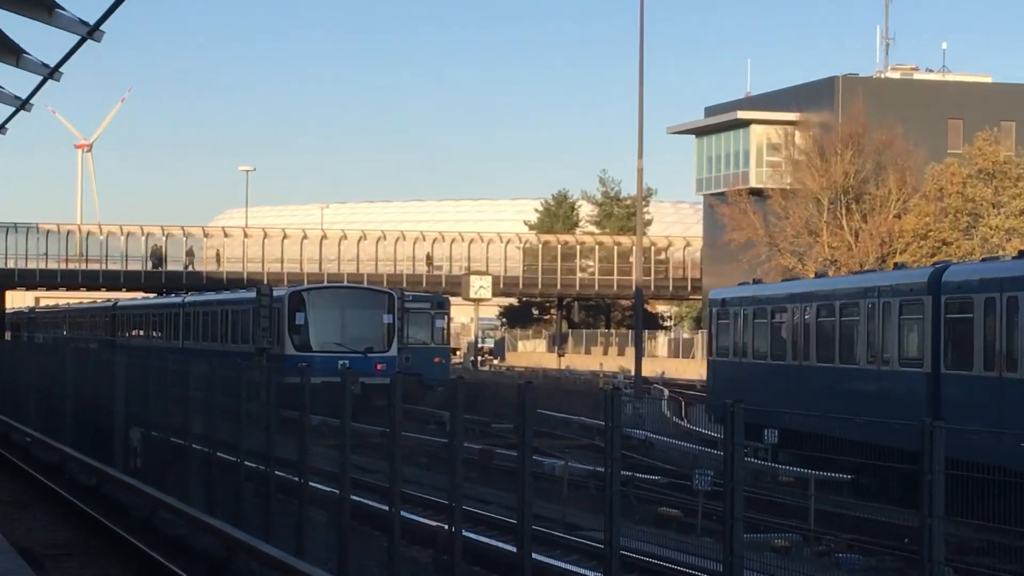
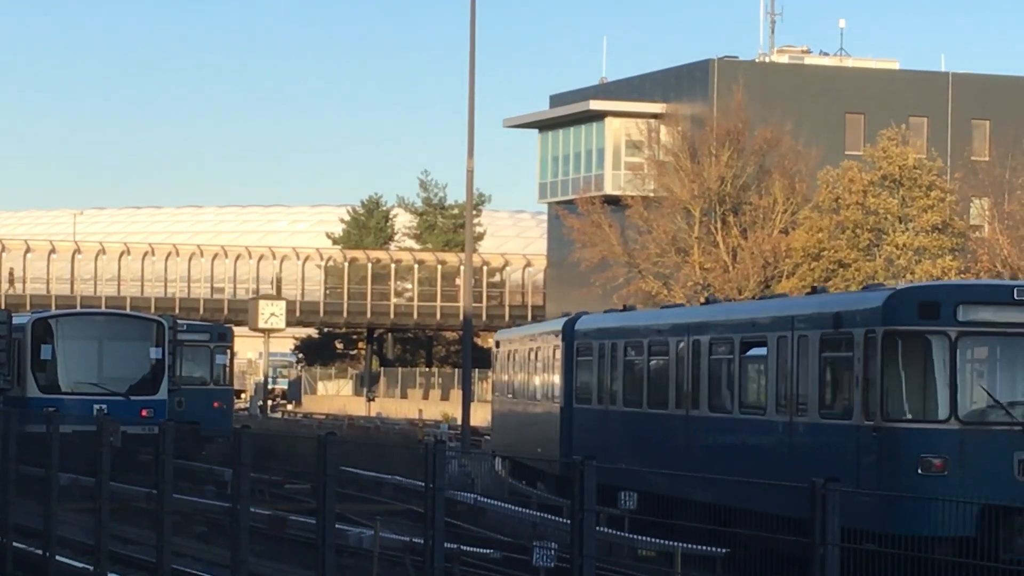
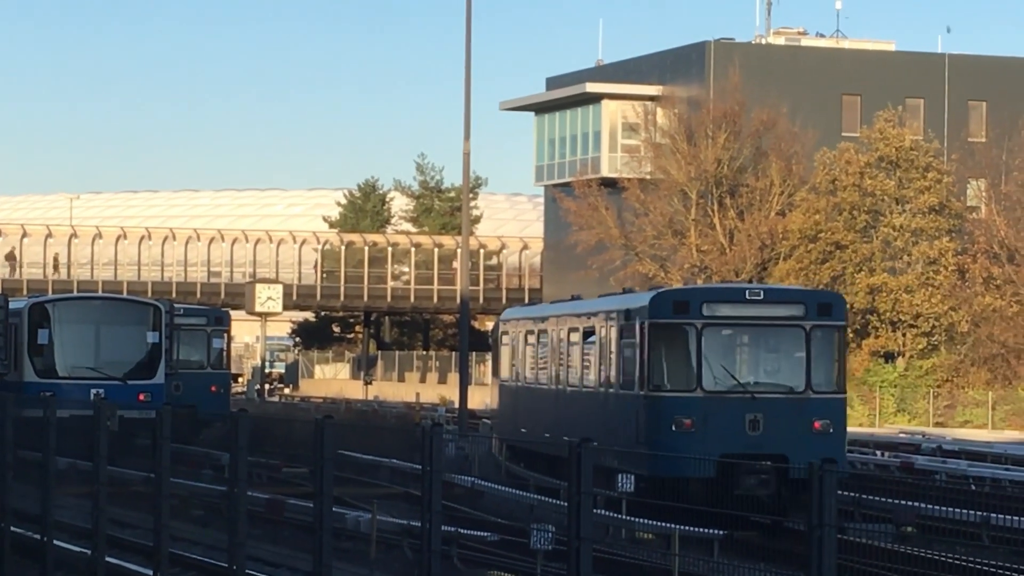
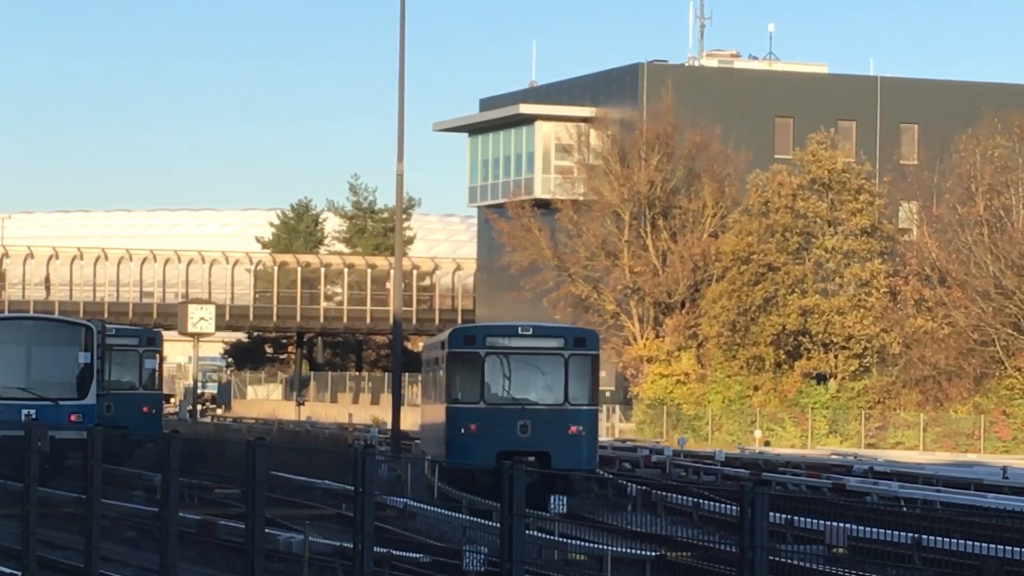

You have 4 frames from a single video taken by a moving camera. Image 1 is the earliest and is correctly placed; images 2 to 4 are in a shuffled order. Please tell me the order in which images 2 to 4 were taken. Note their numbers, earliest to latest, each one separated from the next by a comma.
2, 3, 4
